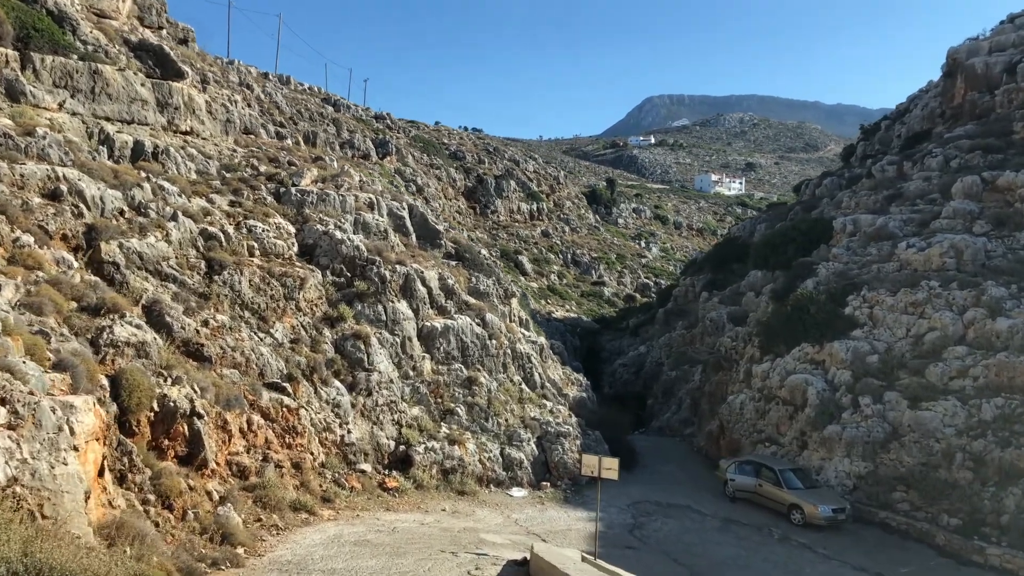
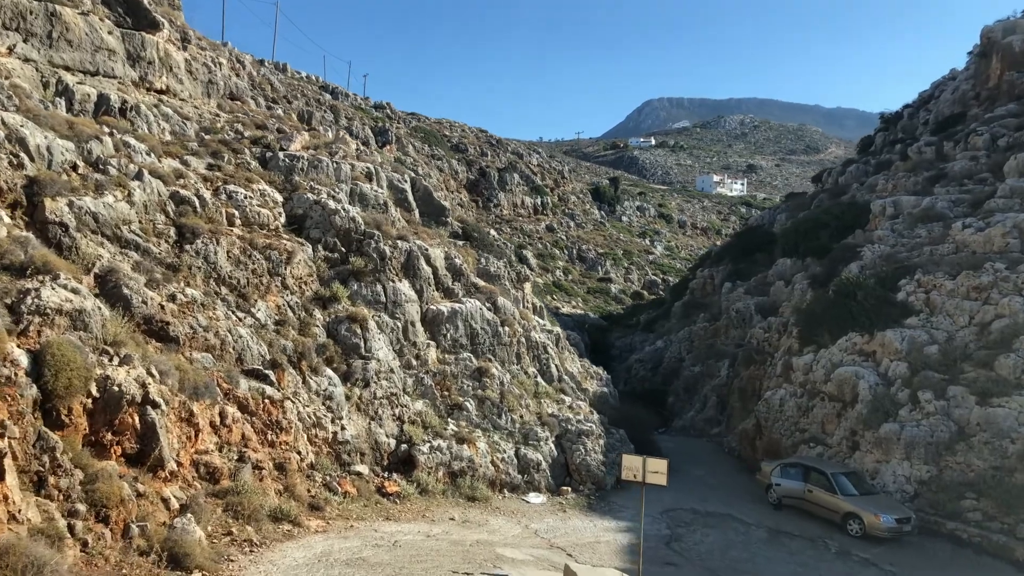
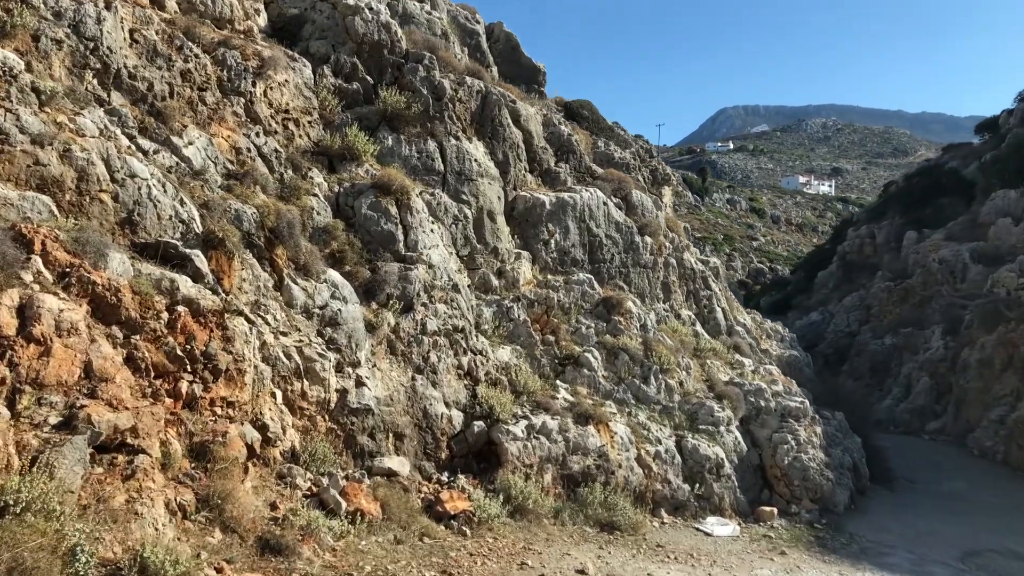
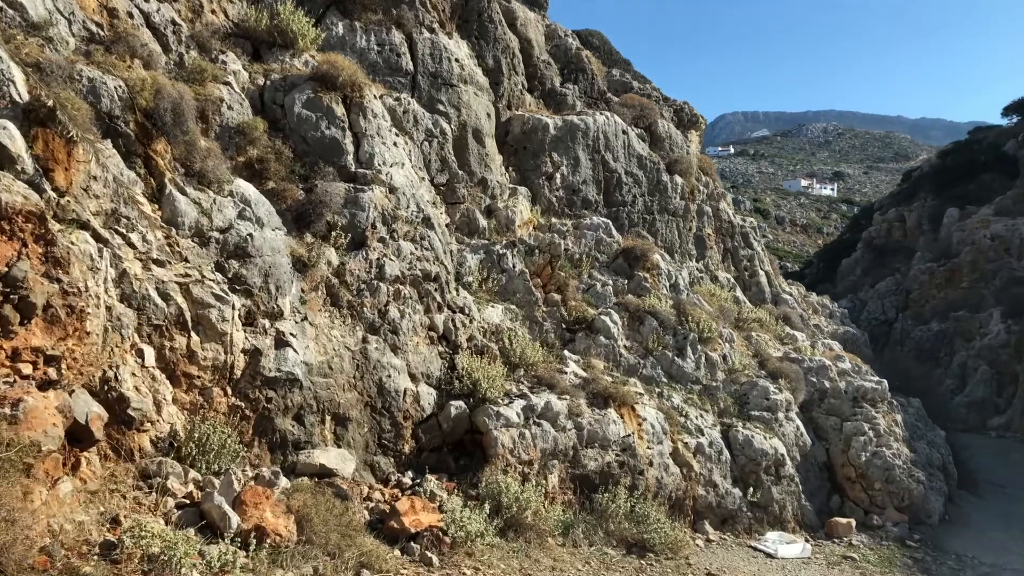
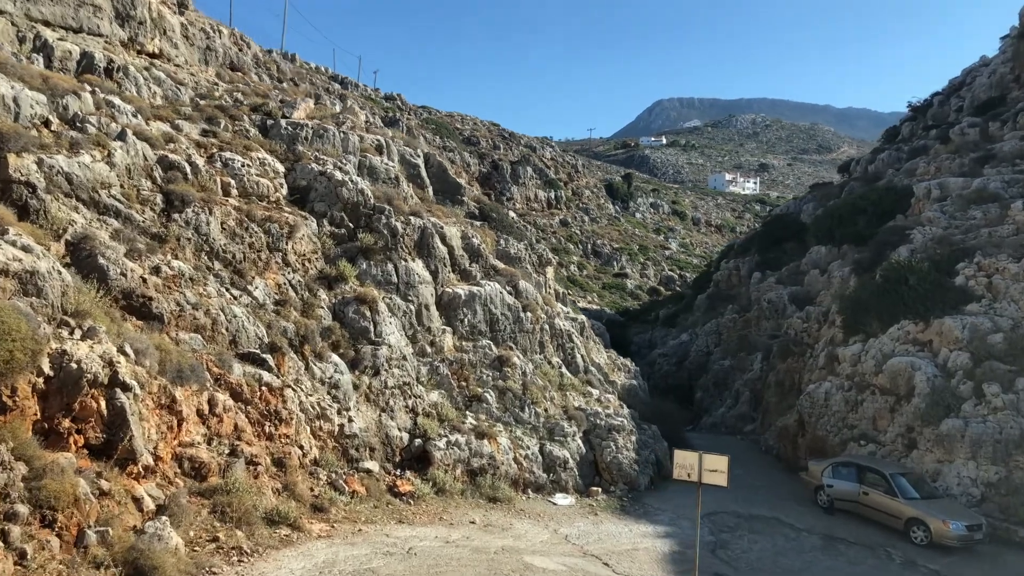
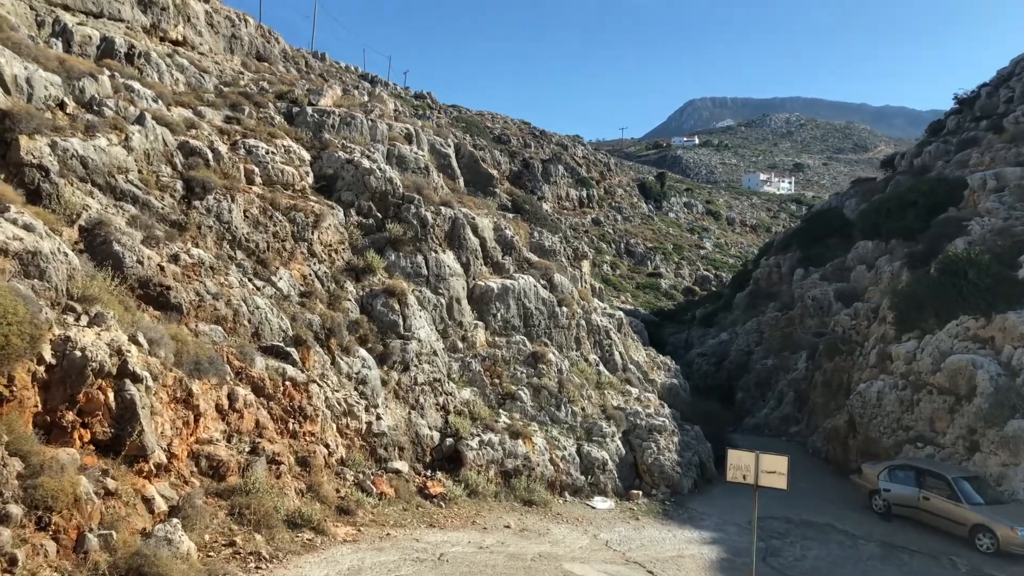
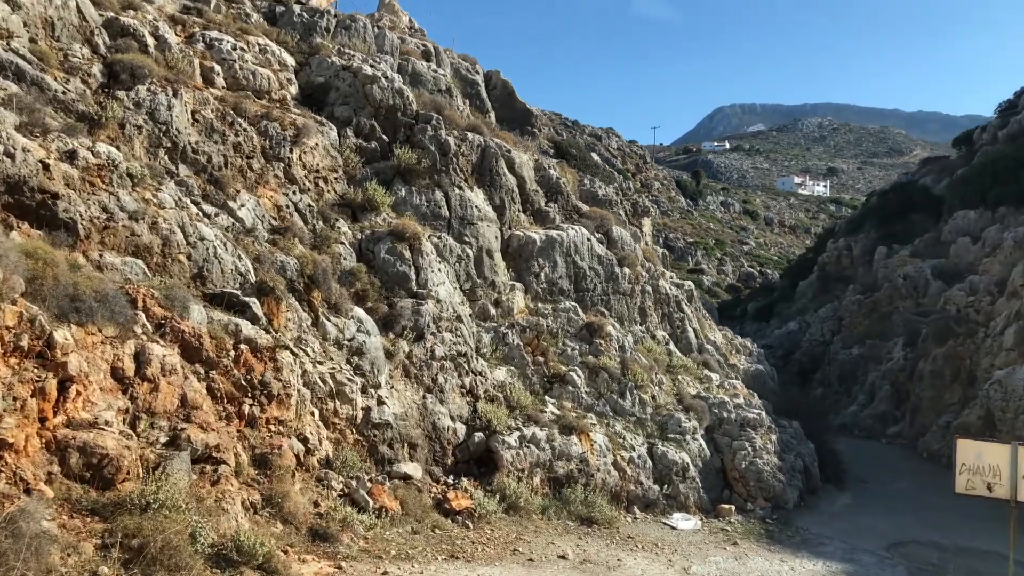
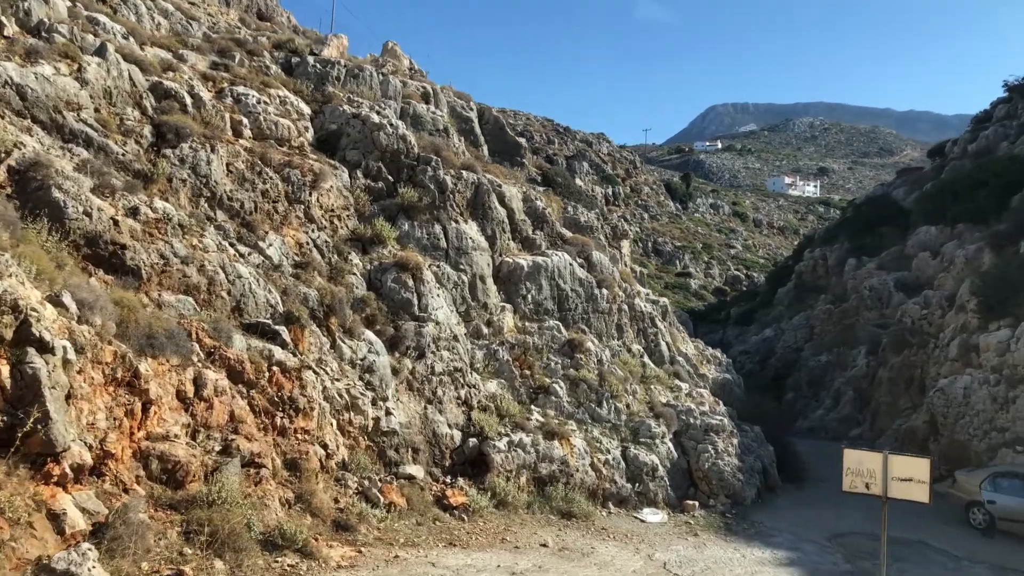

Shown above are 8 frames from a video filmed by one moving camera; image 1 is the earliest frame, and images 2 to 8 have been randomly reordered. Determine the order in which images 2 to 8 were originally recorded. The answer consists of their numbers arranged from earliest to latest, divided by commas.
2, 5, 6, 8, 7, 3, 4
